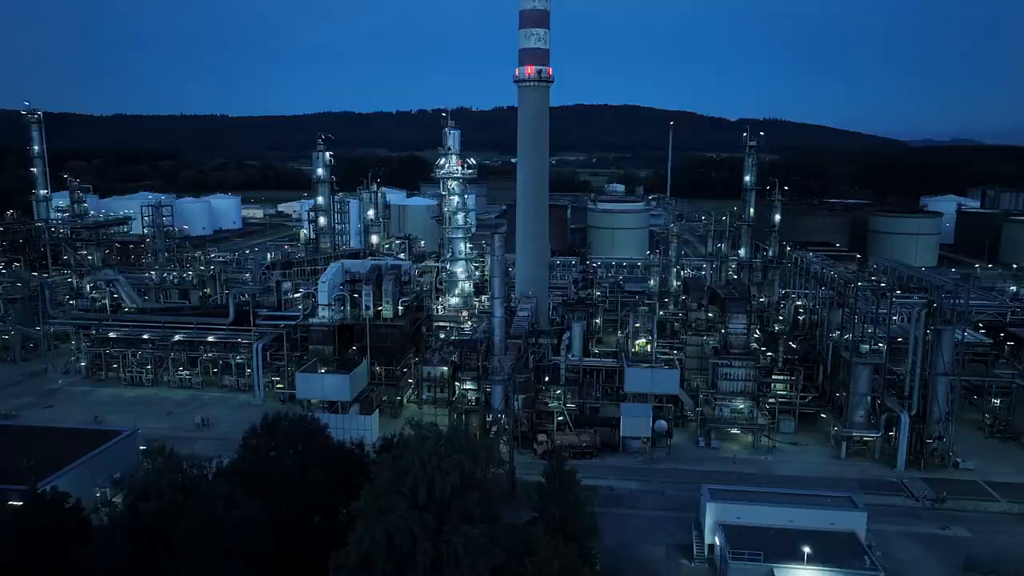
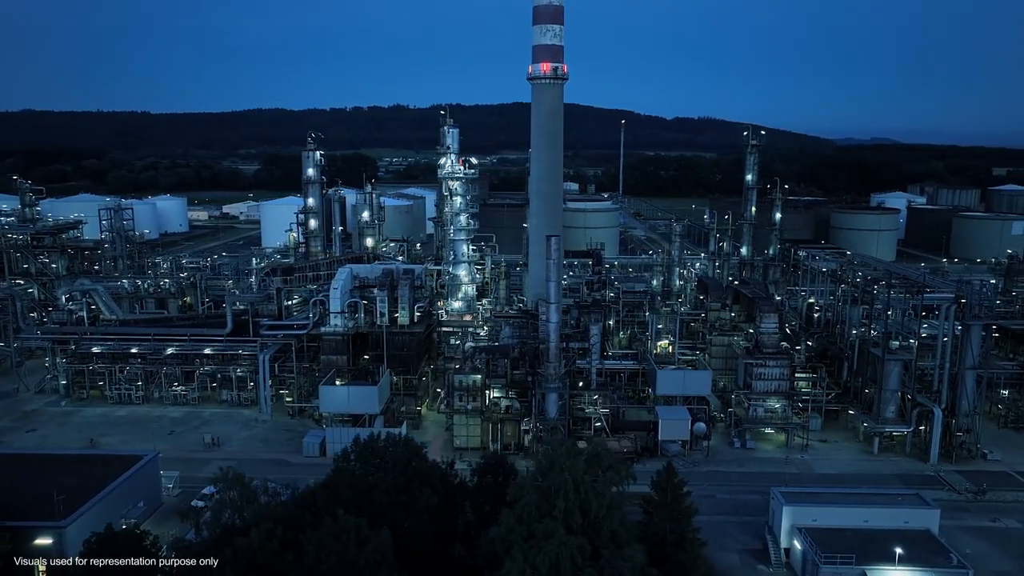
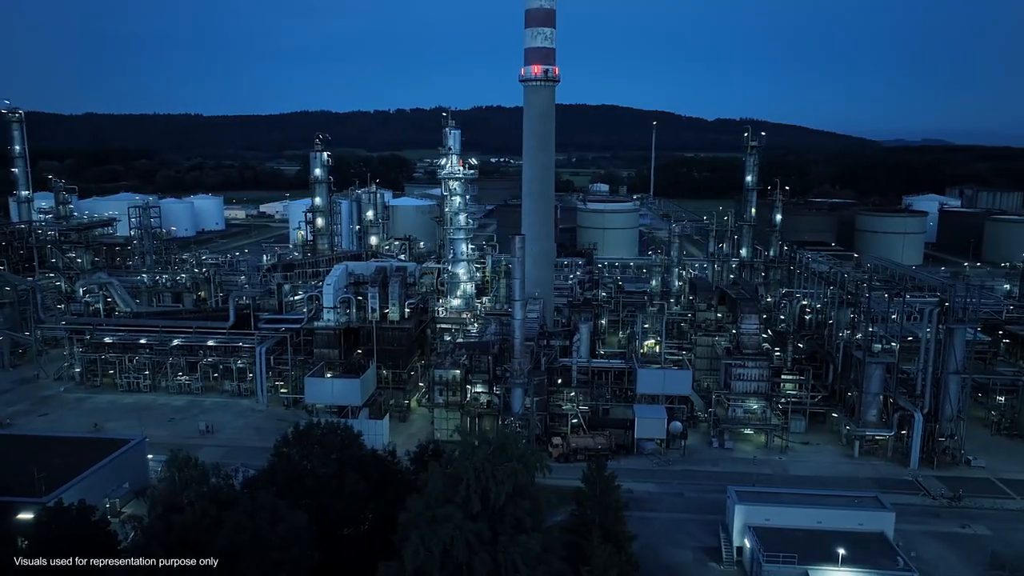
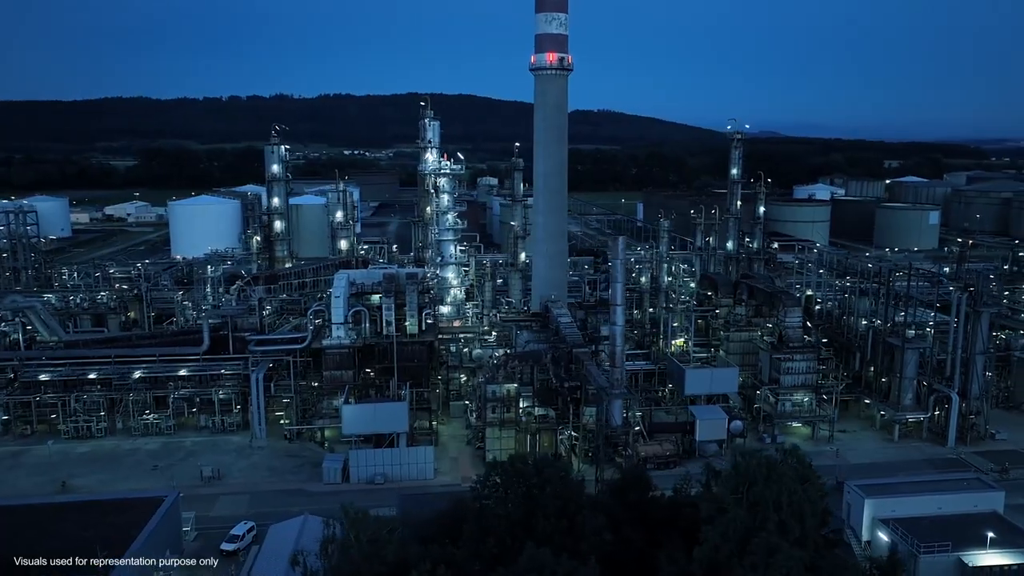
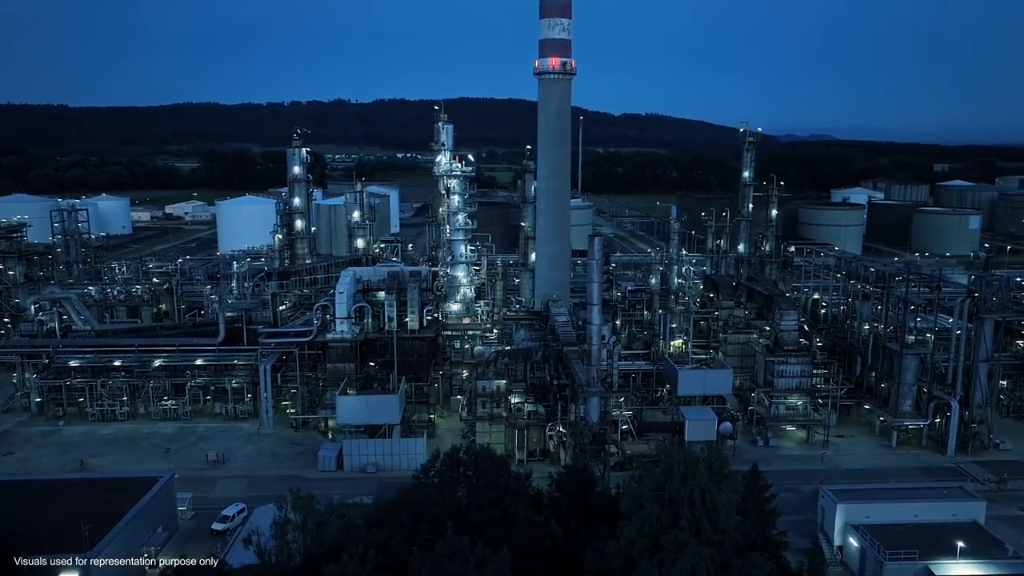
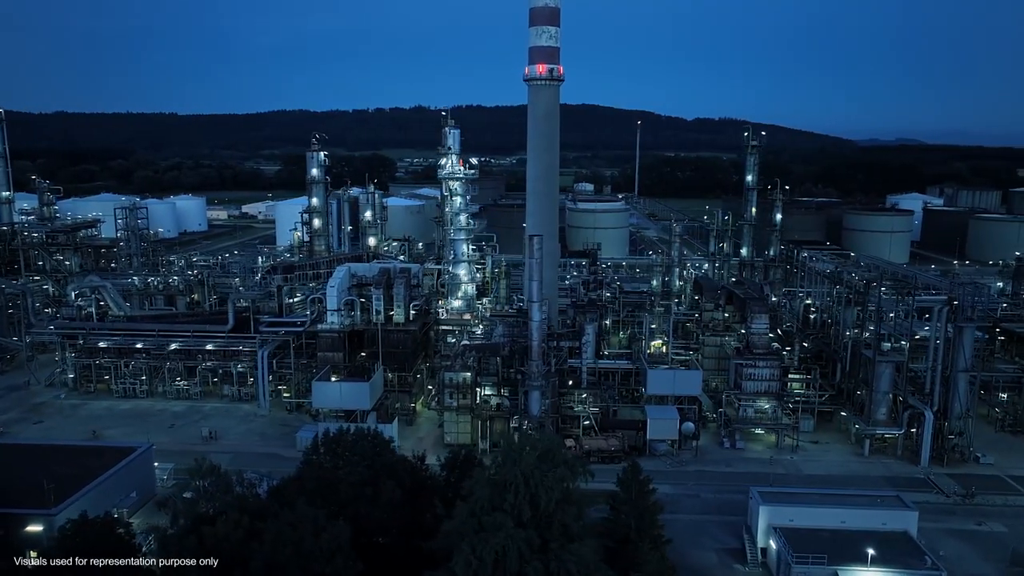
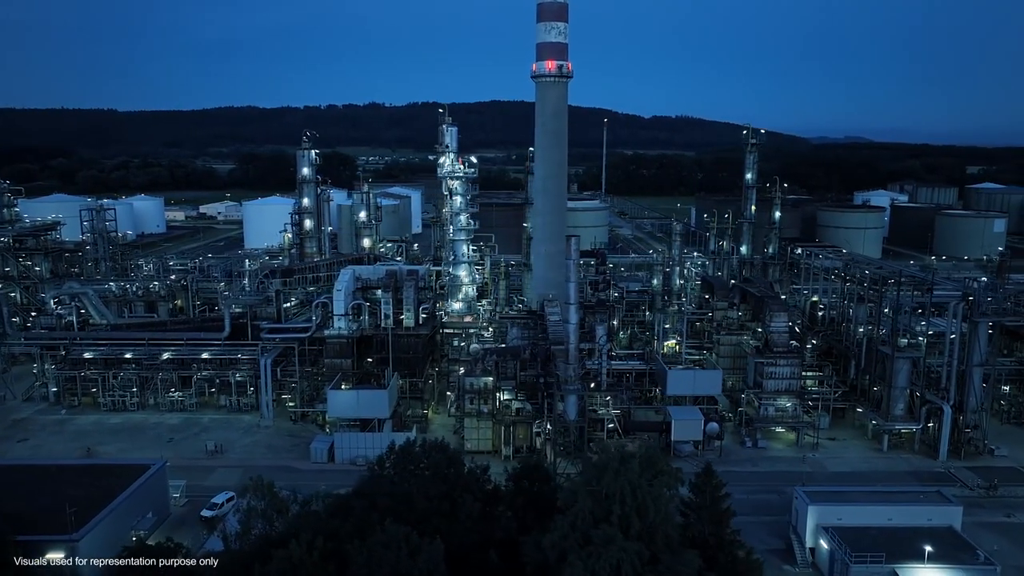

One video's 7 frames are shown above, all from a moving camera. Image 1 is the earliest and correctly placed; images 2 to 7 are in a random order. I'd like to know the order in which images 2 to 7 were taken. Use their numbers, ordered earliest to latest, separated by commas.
3, 6, 2, 7, 5, 4
